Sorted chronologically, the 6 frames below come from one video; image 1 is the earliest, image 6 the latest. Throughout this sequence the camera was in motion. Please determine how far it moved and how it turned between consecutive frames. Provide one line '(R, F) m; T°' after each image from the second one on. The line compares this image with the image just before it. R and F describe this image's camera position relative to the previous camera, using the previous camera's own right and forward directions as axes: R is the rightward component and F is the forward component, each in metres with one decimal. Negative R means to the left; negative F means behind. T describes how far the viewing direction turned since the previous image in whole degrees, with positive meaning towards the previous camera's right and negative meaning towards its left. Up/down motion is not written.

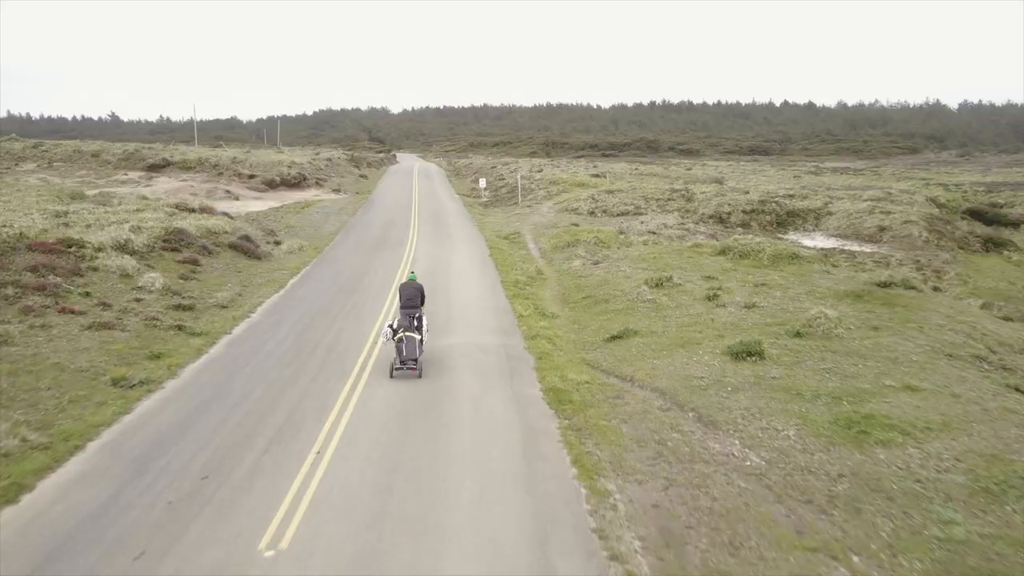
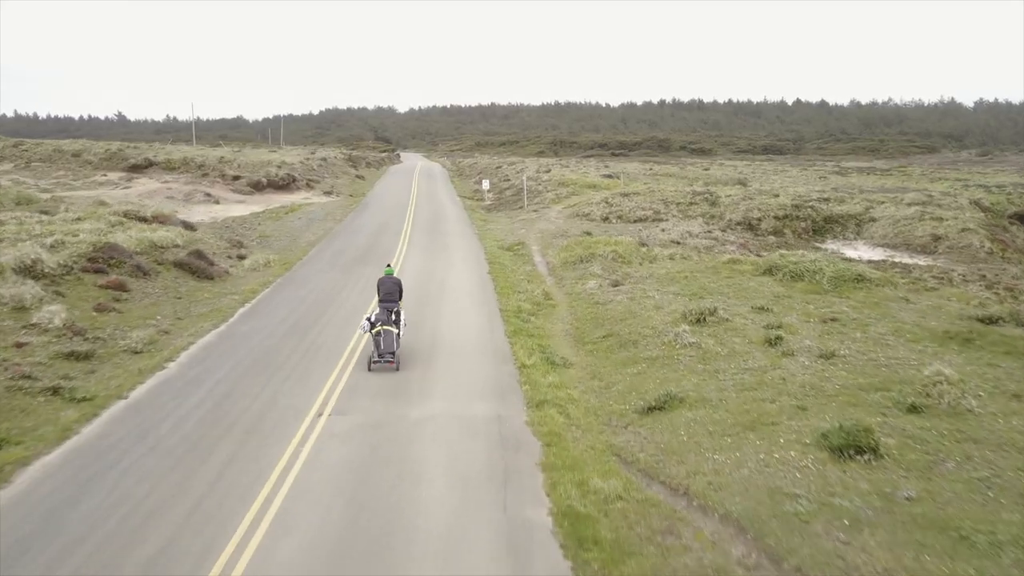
(+0.1, +4.2) m; -1°
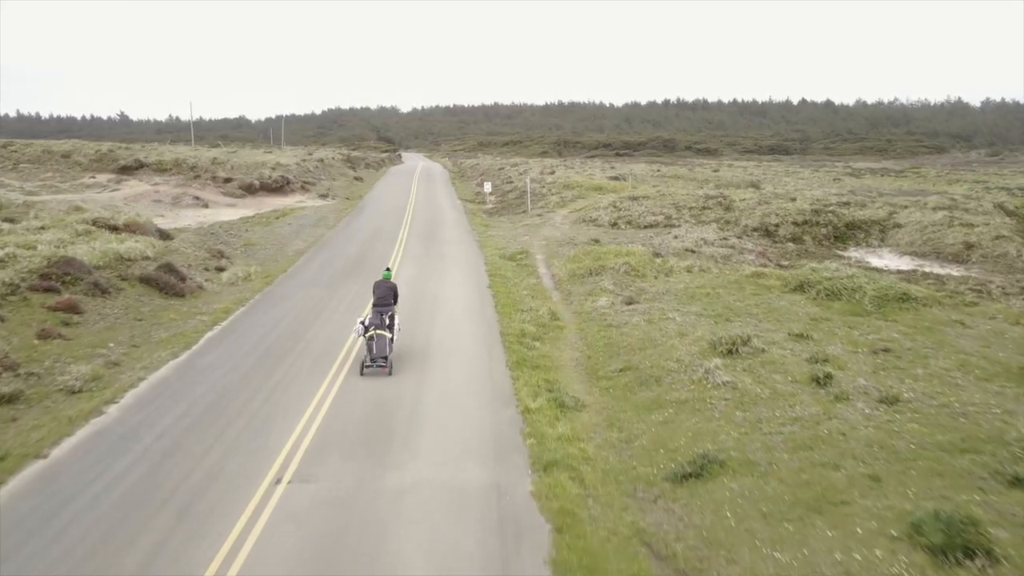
(0.0, +2.1) m; 0°
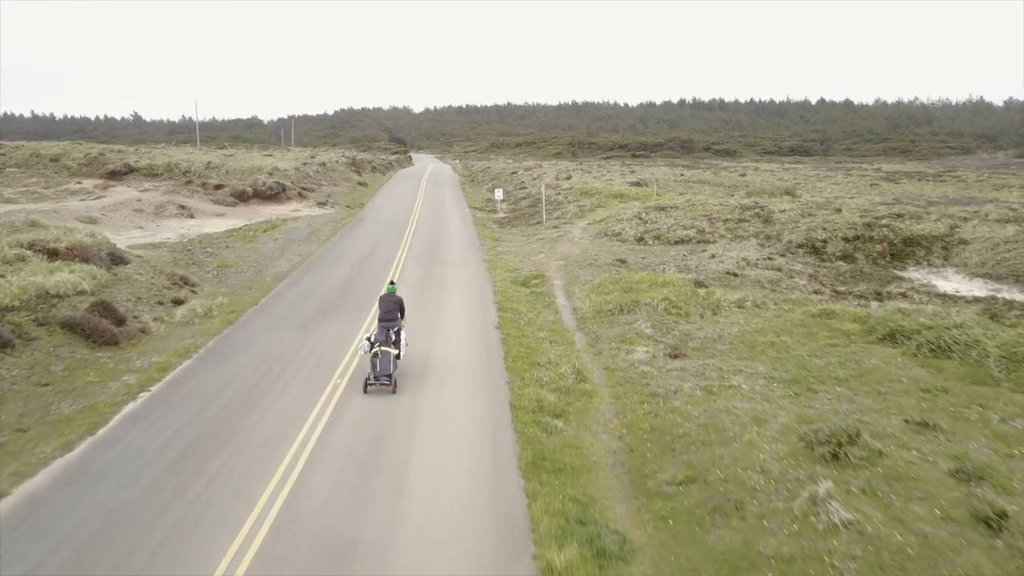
(0.0, +3.8) m; -1°
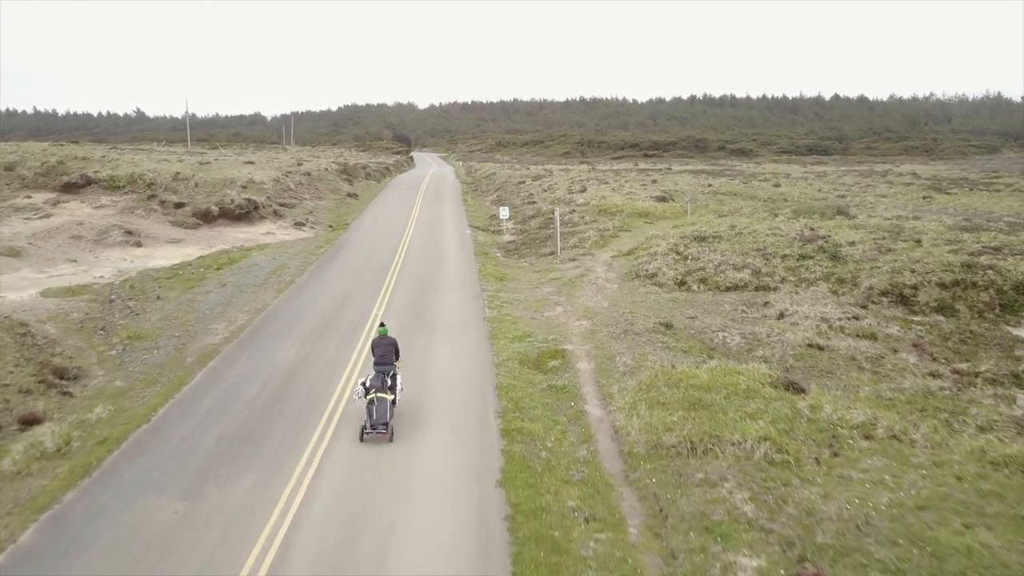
(-0.1, +6.3) m; 0°
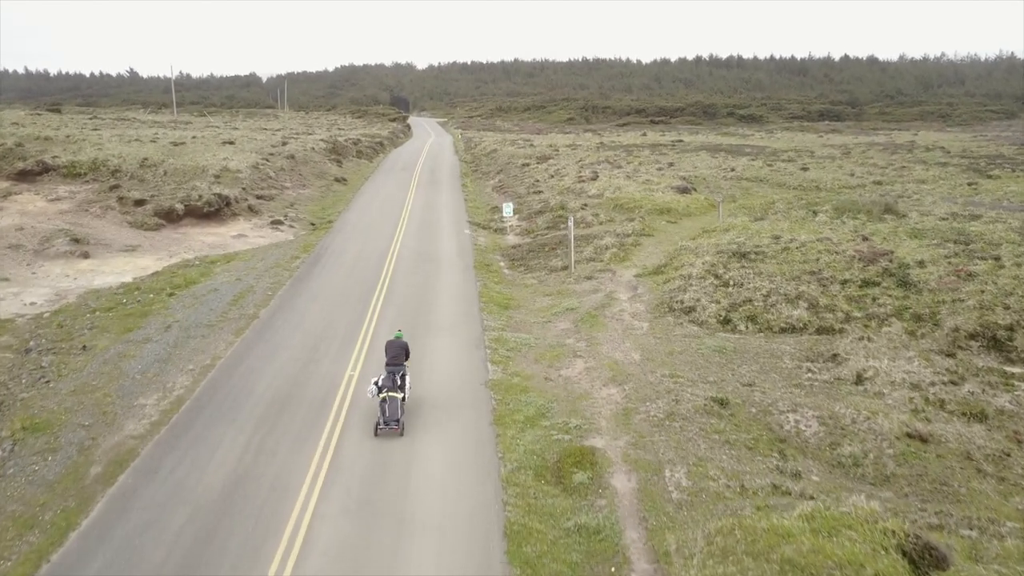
(-0.2, +4.5) m; 0°
